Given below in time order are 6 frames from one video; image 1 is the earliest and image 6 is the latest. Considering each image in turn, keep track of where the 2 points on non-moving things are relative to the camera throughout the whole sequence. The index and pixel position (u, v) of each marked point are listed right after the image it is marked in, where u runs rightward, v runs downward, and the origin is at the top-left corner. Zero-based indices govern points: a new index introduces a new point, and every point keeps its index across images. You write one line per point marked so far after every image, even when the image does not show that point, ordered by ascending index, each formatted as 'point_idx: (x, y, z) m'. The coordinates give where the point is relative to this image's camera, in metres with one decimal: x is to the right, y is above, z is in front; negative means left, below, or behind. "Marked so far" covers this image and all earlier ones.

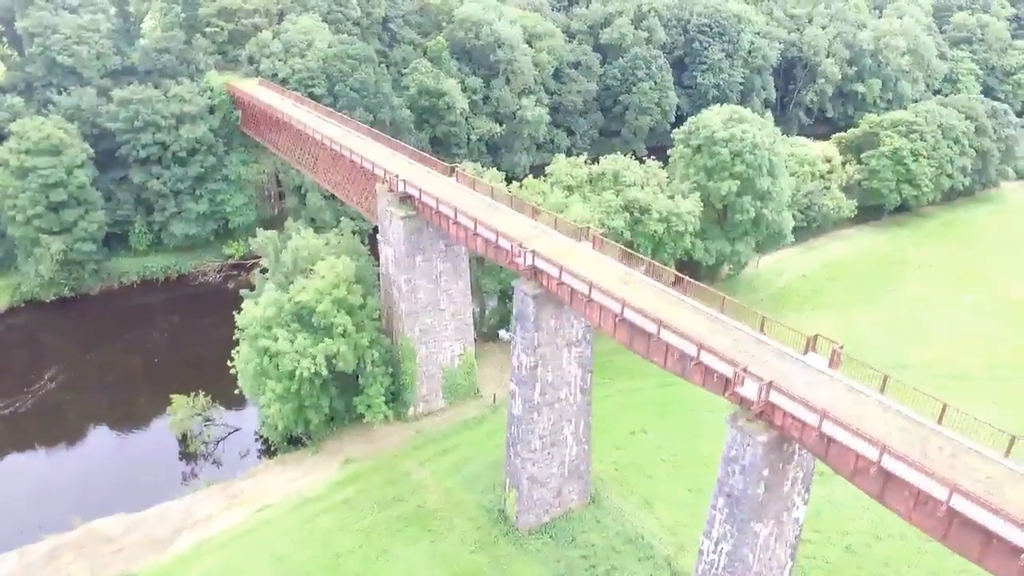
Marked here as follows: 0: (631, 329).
0: (+2.8, -1.0, +18.1) m
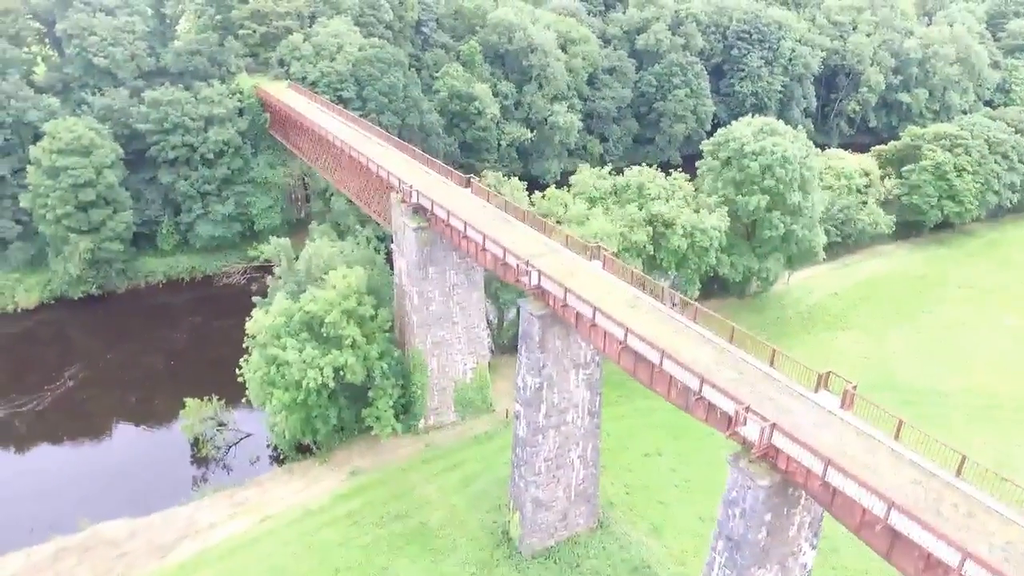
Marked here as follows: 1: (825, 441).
0: (+2.7, -1.5, +17.3) m
1: (+5.7, -2.8, +14.0) m
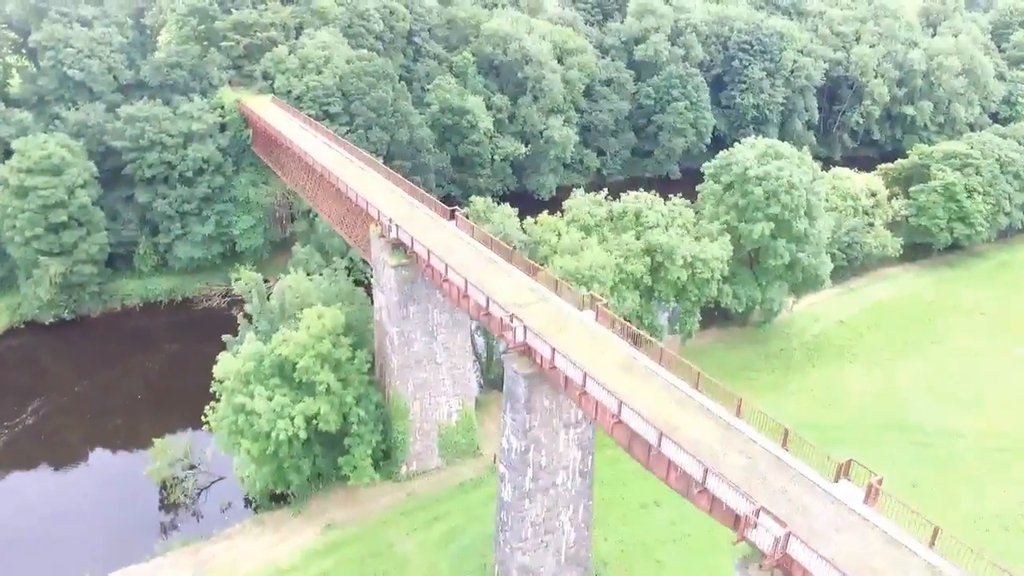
0: (+2.3, -2.9, +15.4) m
1: (+5.3, -4.1, +12.2) m
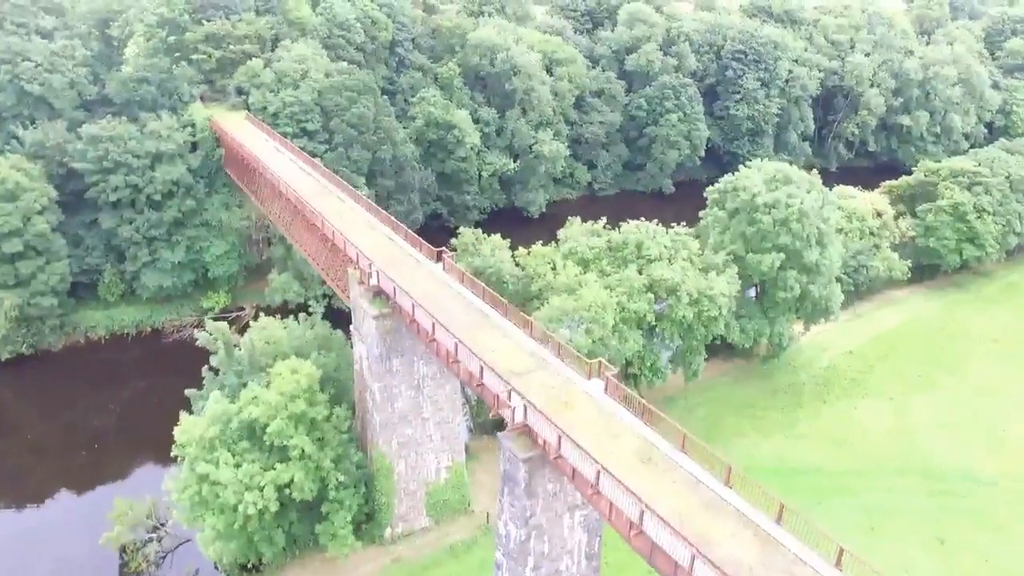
0: (+2.4, -4.3, +13.1) m
1: (+5.4, -5.5, +9.9) m
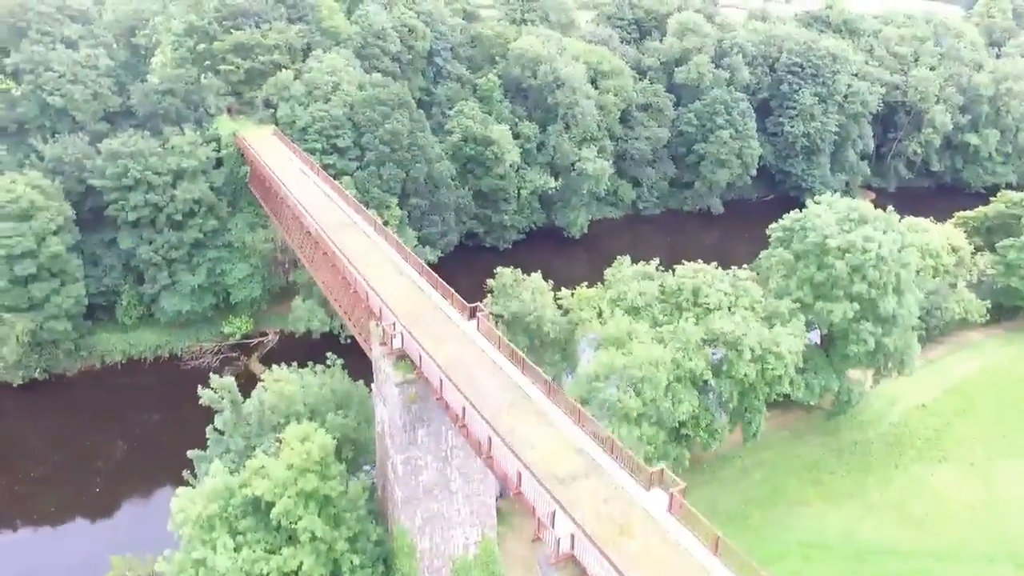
0: (+3.0, -6.0, +10.1) m
1: (+5.8, -7.3, +6.7) m
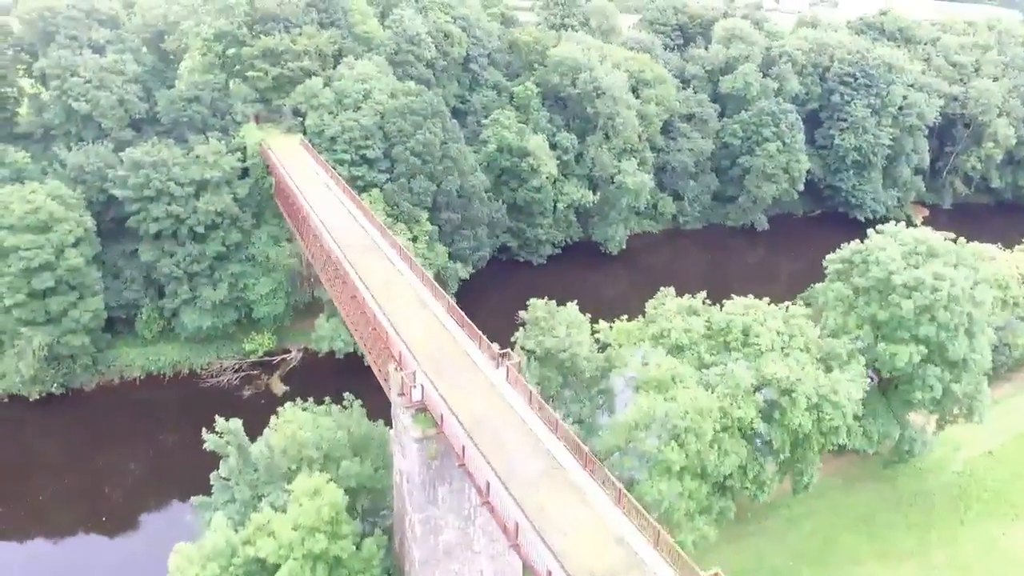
0: (+3.2, -7.1, +8.0) m
1: (+5.8, -8.5, +4.5) m
